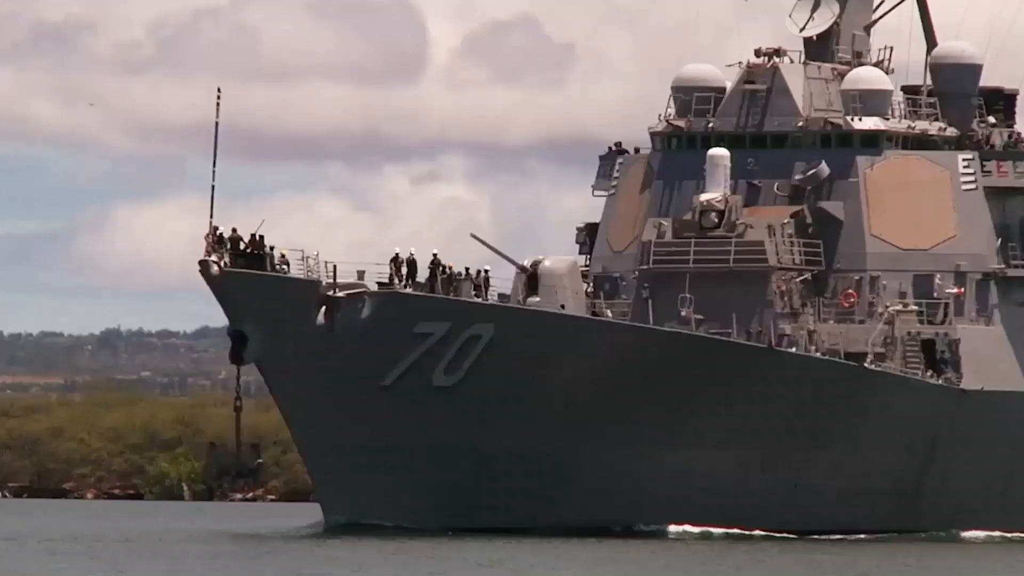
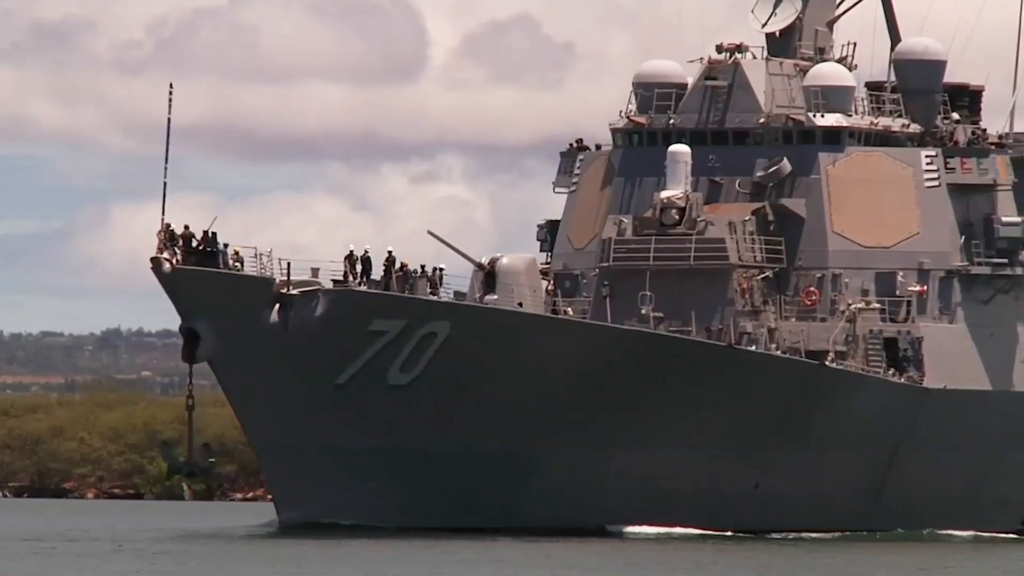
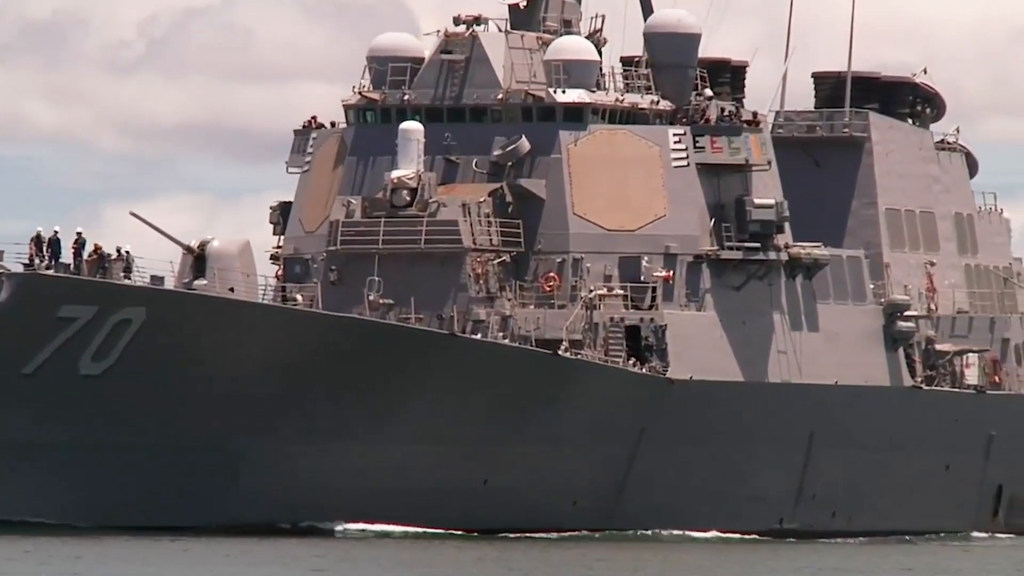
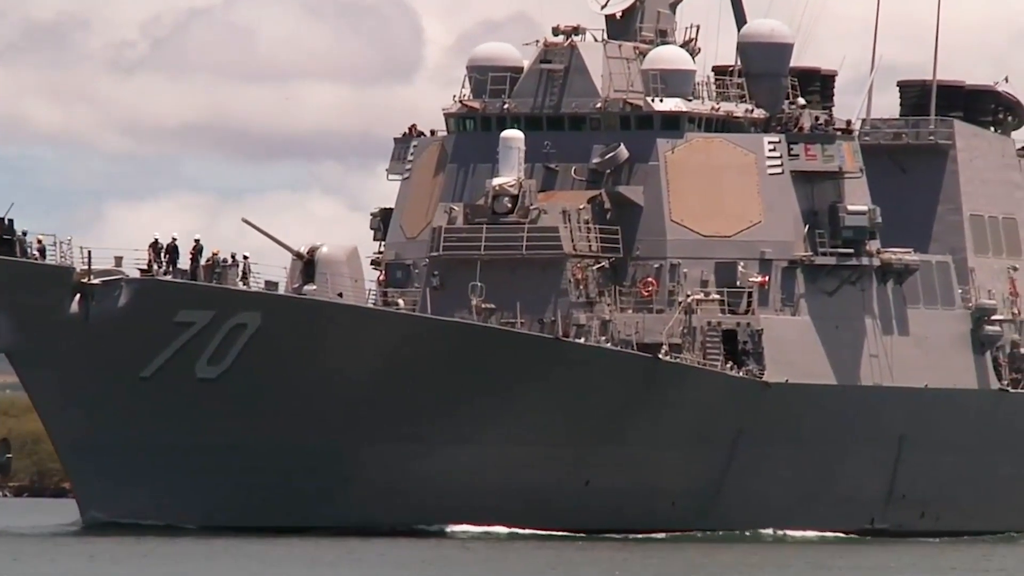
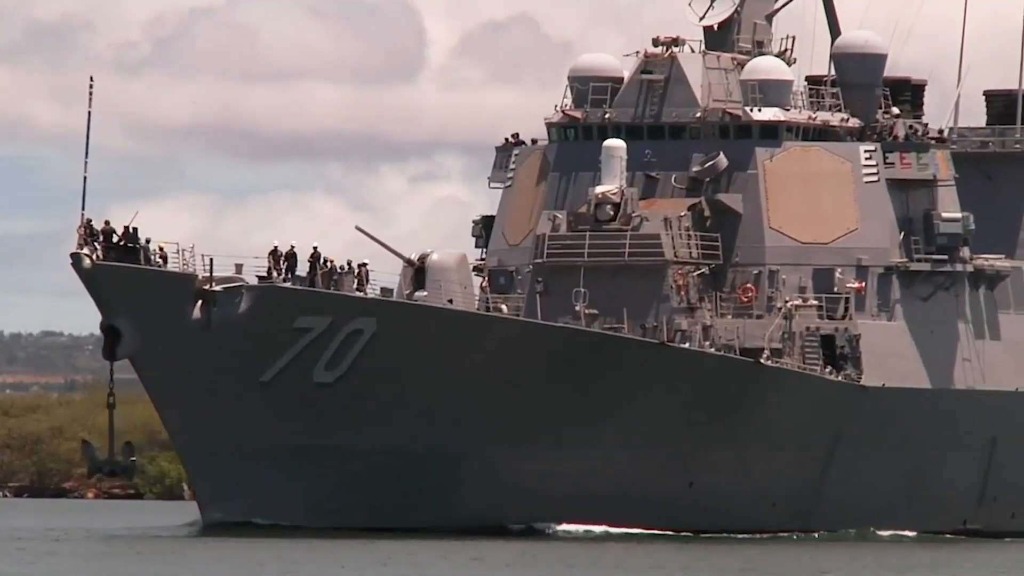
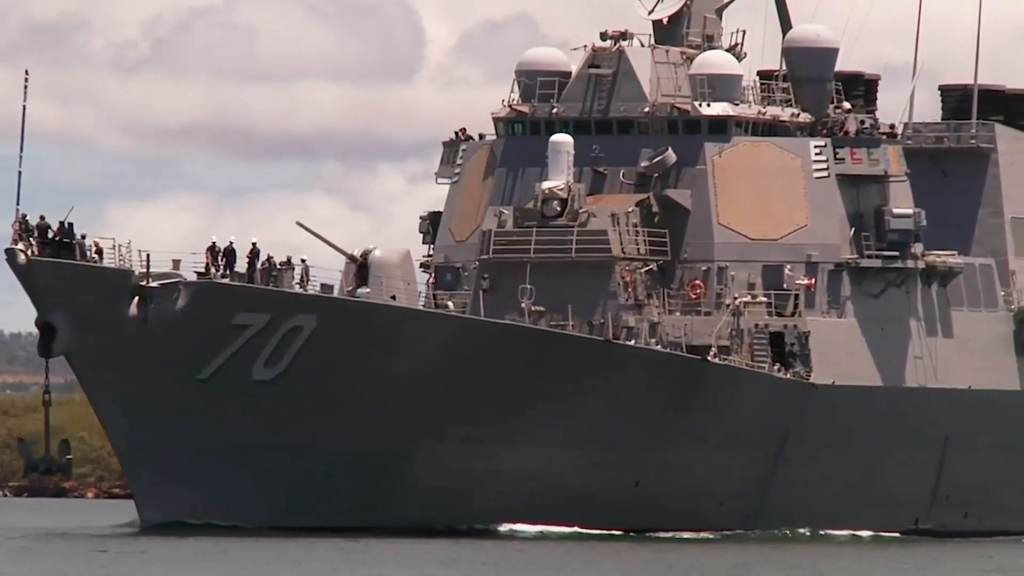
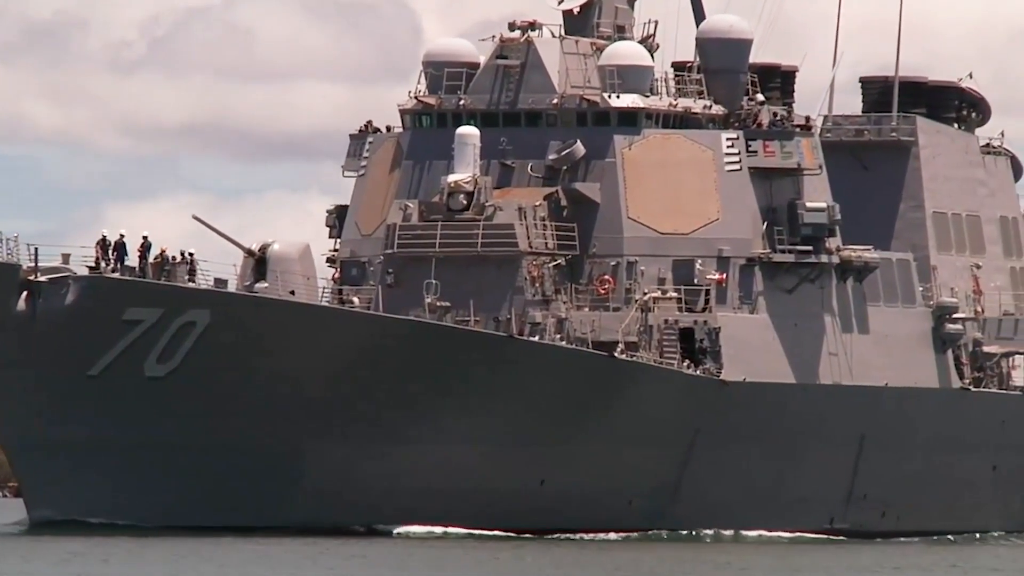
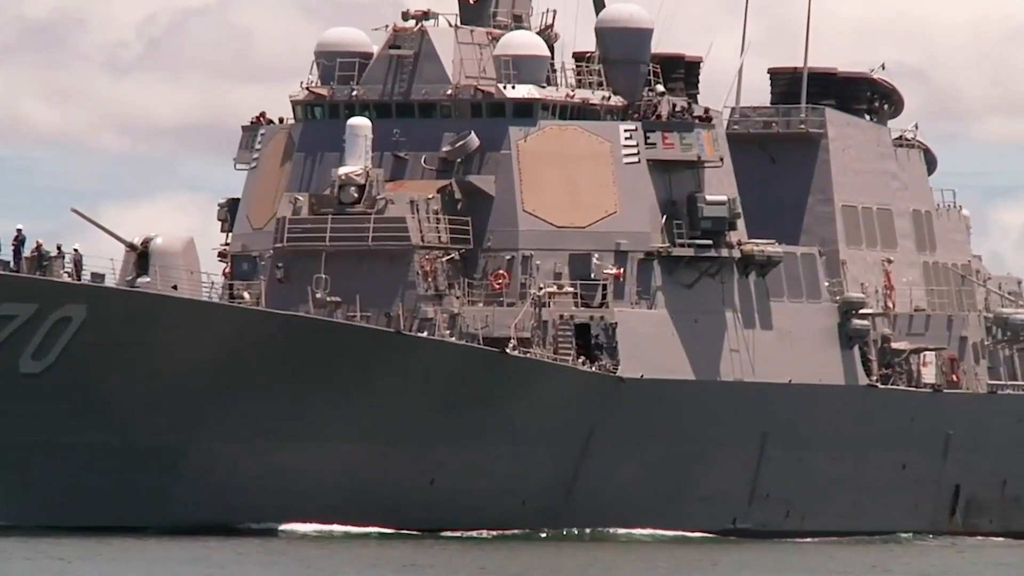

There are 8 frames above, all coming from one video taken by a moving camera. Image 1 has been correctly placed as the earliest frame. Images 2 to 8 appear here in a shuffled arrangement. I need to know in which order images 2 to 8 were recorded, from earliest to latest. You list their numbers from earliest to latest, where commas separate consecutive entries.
2, 5, 6, 4, 7, 3, 8
